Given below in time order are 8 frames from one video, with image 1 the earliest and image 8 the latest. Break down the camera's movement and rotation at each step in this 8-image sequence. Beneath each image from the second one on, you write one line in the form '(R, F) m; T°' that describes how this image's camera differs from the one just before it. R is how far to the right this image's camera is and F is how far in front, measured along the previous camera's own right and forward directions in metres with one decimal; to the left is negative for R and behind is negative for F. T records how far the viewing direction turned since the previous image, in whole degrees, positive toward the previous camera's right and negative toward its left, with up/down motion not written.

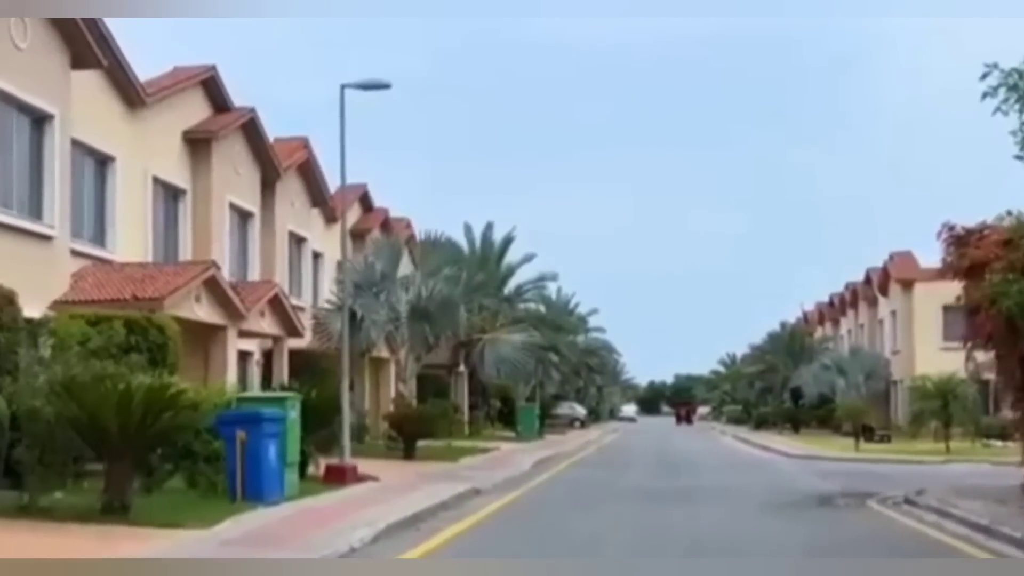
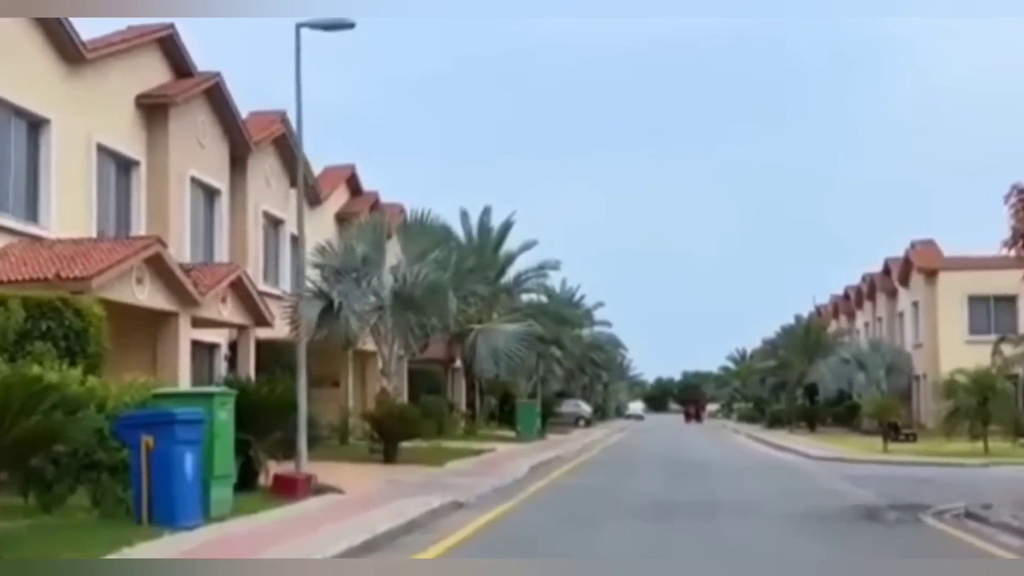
(+0.3, +3.0) m; 0°
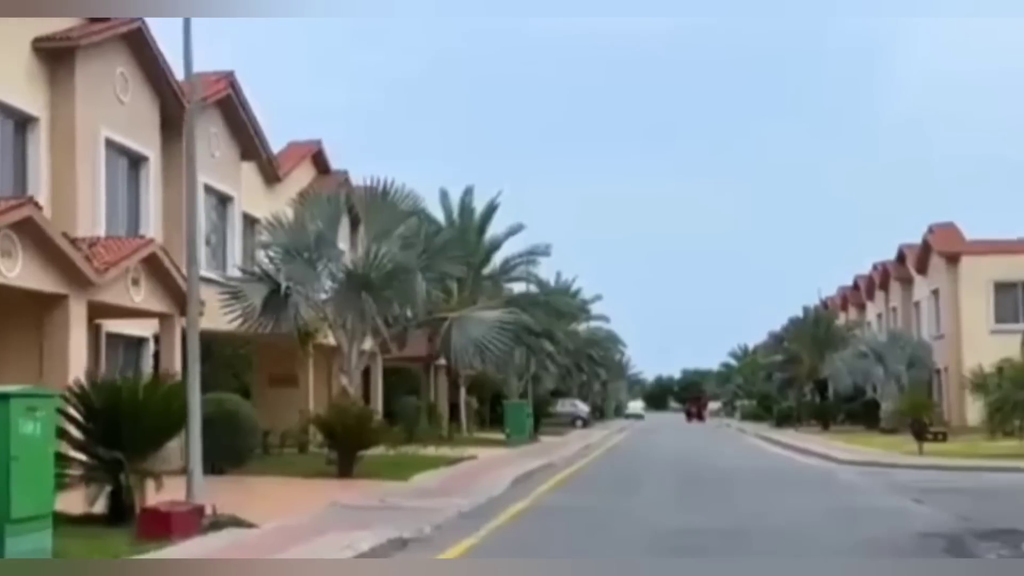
(+0.4, +4.0) m; 0°
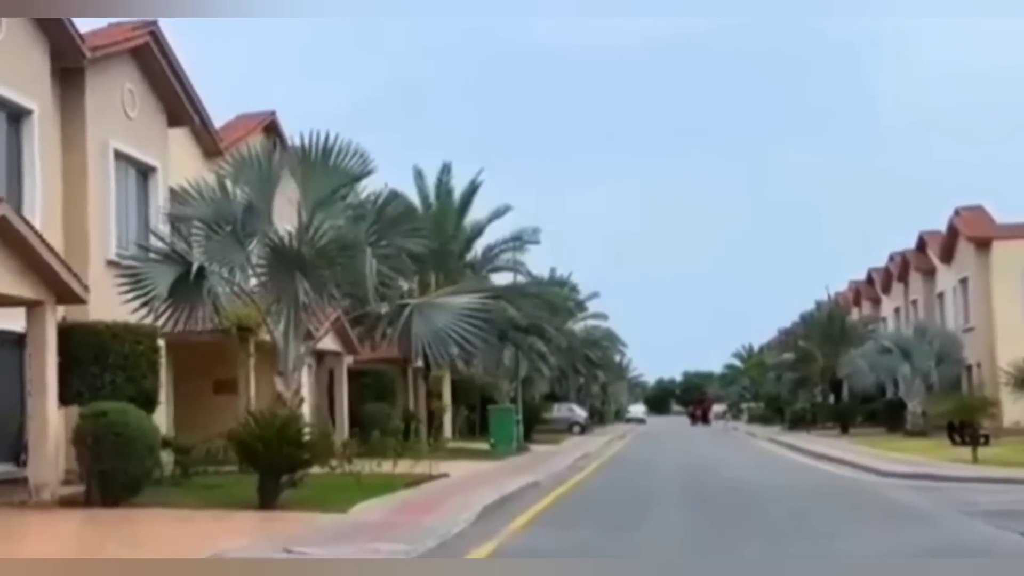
(+0.5, +4.4) m; 0°
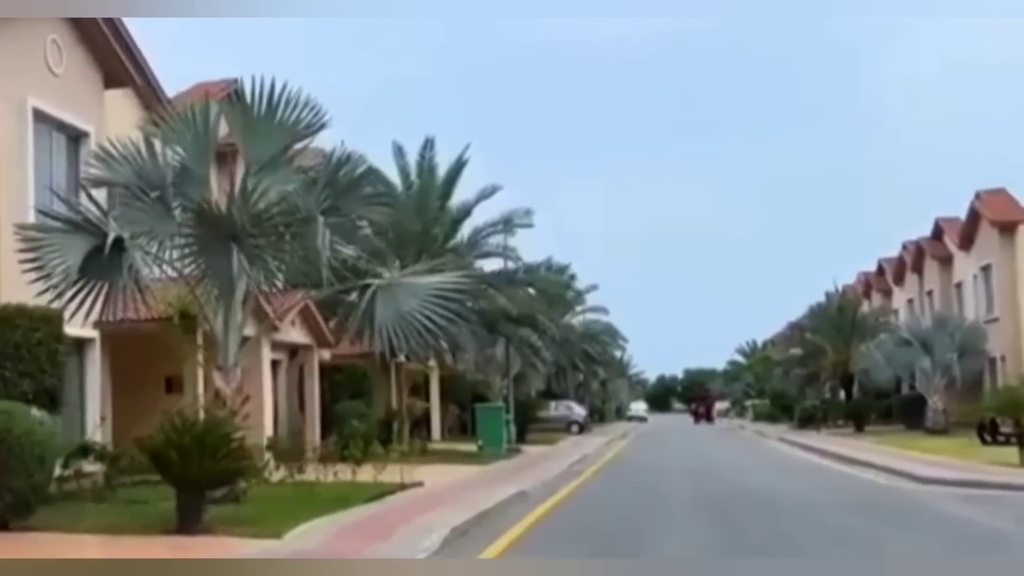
(+0.3, +2.9) m; 0°
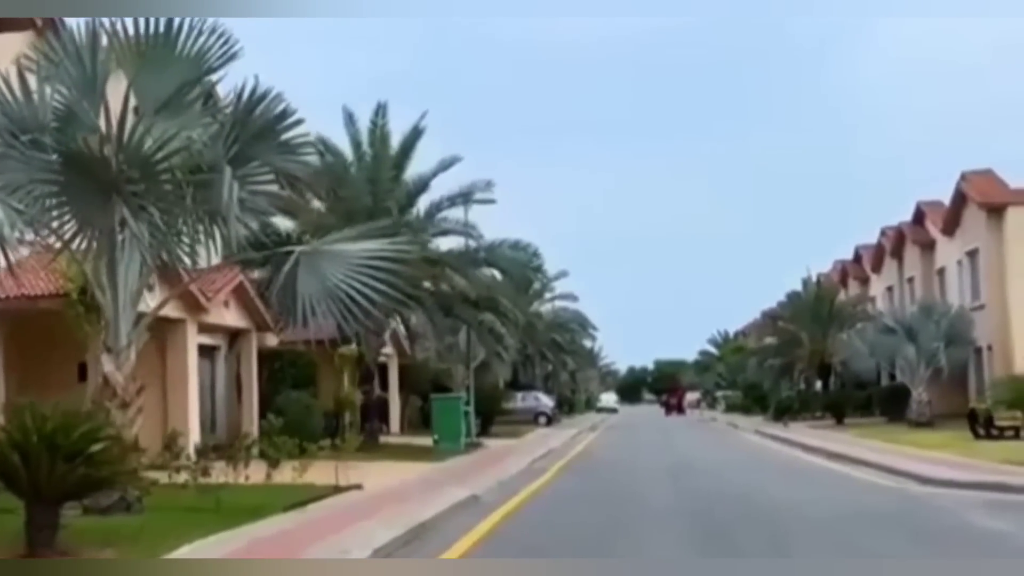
(+0.3, +2.5) m; +2°
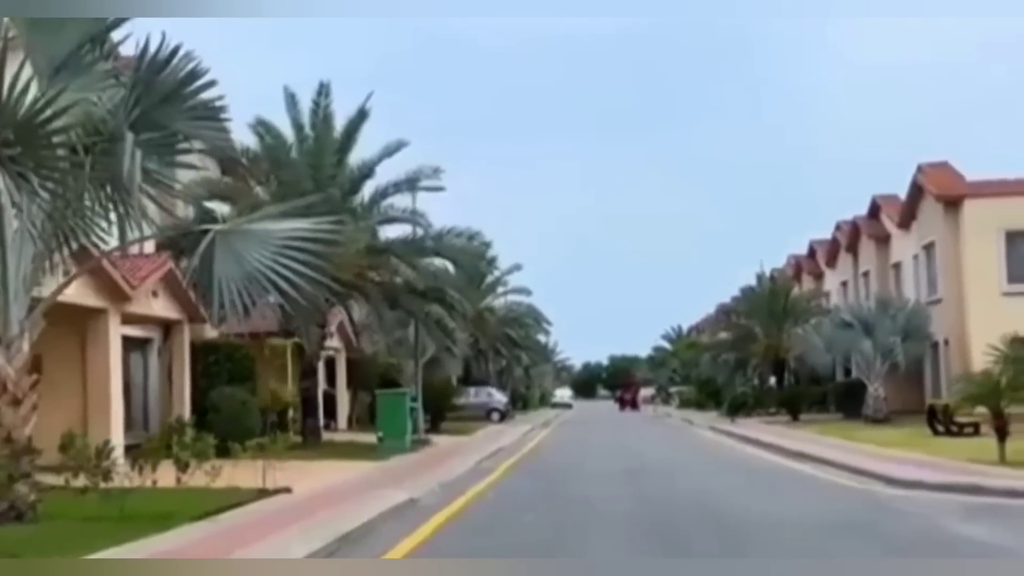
(+0.2, +1.2) m; +2°
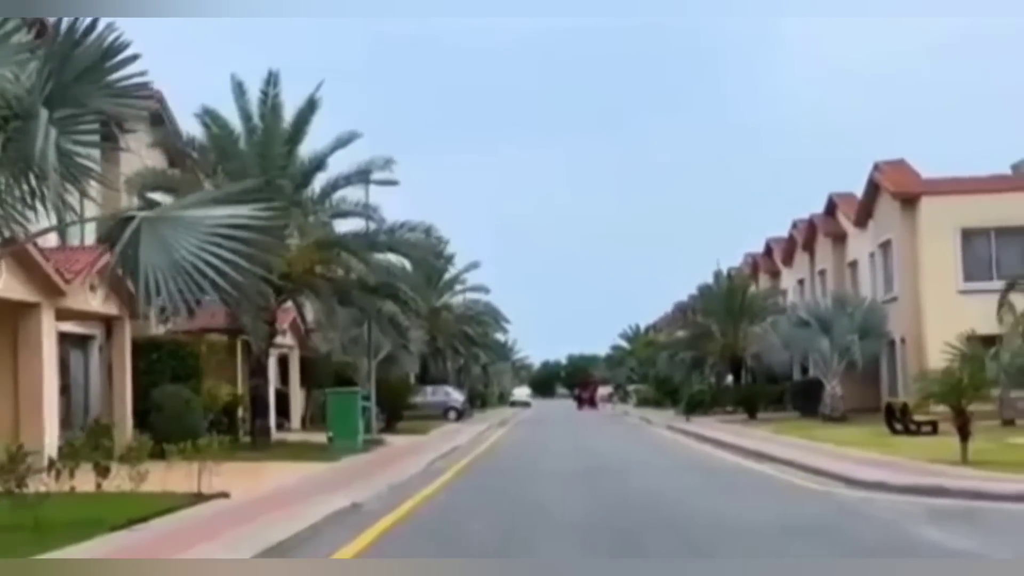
(+0.1, +0.6) m; +2°
